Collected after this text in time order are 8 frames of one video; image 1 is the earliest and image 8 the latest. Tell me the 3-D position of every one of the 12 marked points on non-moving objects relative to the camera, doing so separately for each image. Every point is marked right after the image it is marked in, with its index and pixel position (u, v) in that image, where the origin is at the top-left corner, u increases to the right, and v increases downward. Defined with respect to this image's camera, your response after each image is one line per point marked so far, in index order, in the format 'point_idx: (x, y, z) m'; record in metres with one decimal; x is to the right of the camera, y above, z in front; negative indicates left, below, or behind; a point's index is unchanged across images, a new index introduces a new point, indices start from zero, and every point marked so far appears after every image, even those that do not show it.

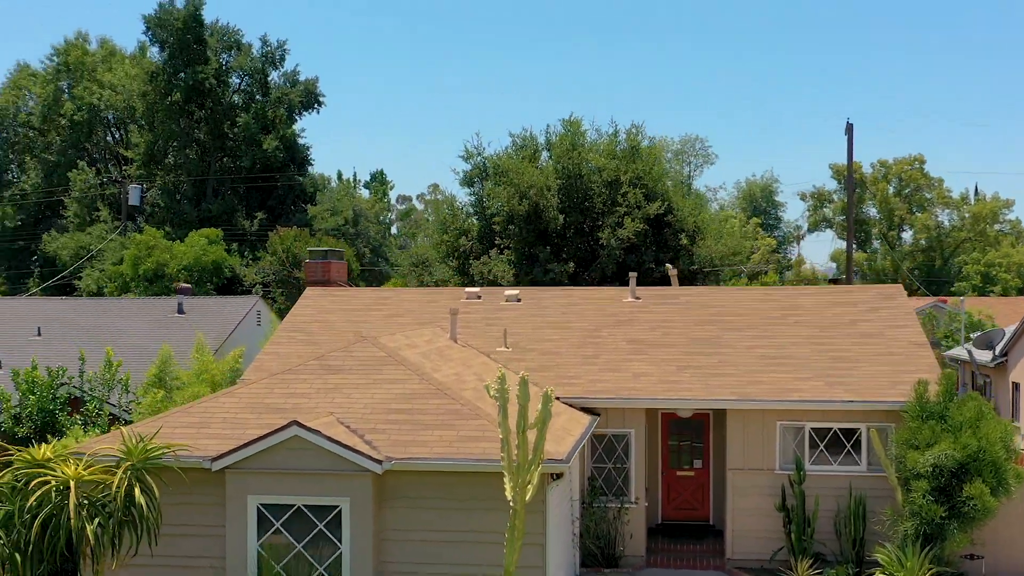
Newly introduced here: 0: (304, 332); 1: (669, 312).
0: (-3.2, -0.7, +14.0) m
1: (+2.6, -0.4, +15.0) m
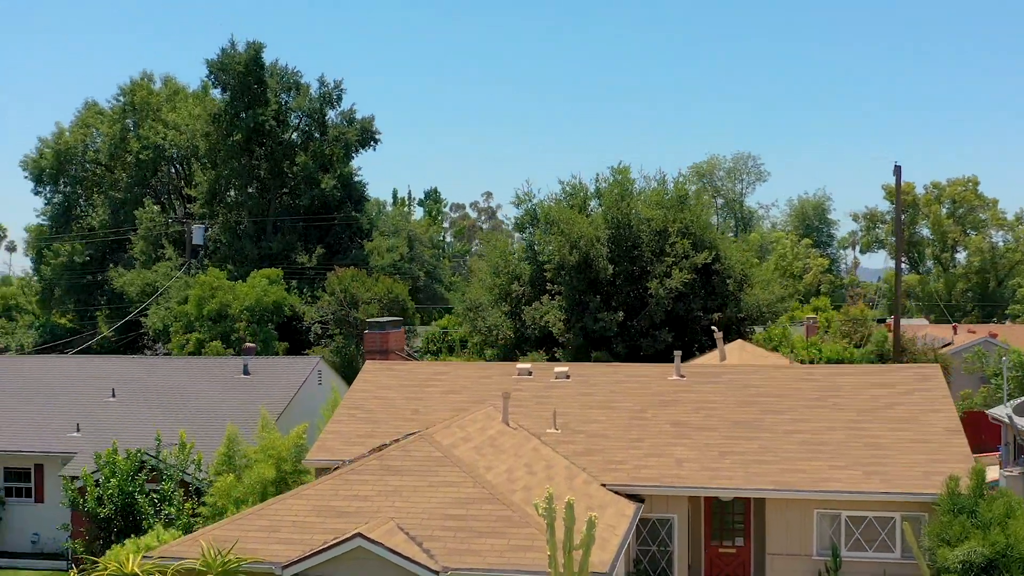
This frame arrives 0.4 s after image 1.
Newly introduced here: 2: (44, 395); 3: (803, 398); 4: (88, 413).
0: (-2.4, -2.0, +14.8) m
1: (+3.4, -1.8, +15.4) m
2: (-9.1, -2.1, +17.4) m
3: (+4.9, -1.9, +15.3) m
4: (-7.9, -2.3, +16.6) m
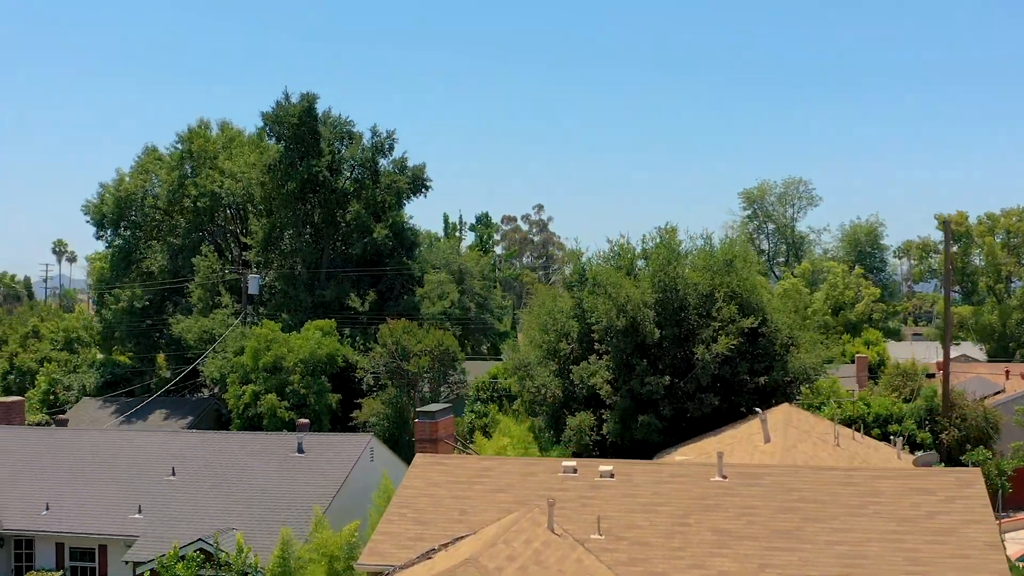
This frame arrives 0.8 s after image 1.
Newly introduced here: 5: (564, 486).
0: (-1.7, -3.7, +15.2) m
1: (+4.2, -3.6, +15.5) m
2: (-8.2, -3.7, +18.2) m
3: (+5.7, -3.7, +15.3) m
4: (-7.0, -4.0, +17.3) m
5: (+0.9, -3.4, +15.7) m
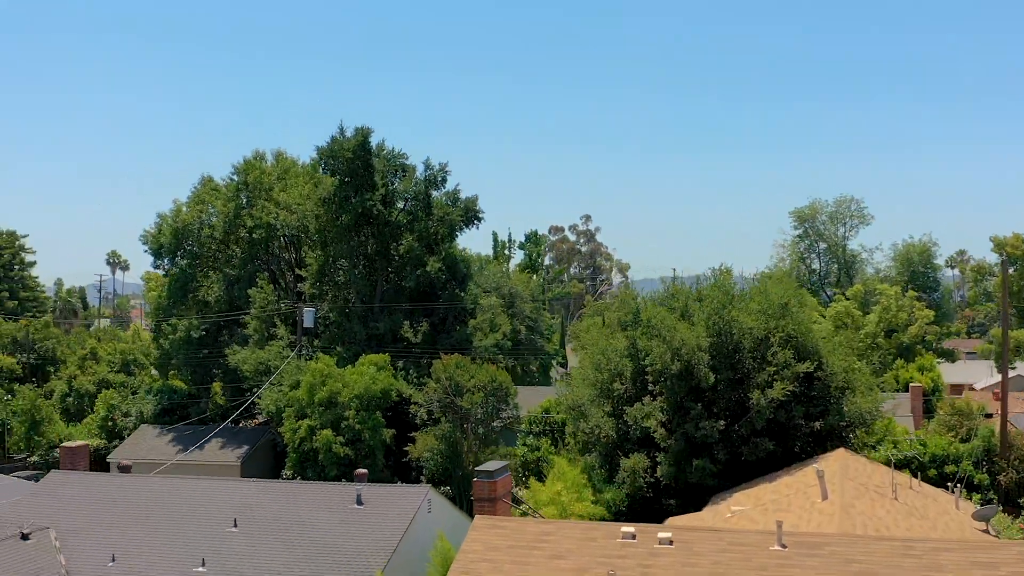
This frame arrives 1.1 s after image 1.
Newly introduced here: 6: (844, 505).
0: (-0.7, -4.9, +15.4) m
1: (+5.2, -4.8, +15.5) m
2: (-7.0, -4.8, +18.6) m
3: (+6.7, -4.9, +15.2) m
4: (-5.9, -5.1, +17.7) m
5: (+1.9, -4.6, +15.8) m
6: (+6.9, -4.5, +18.8) m
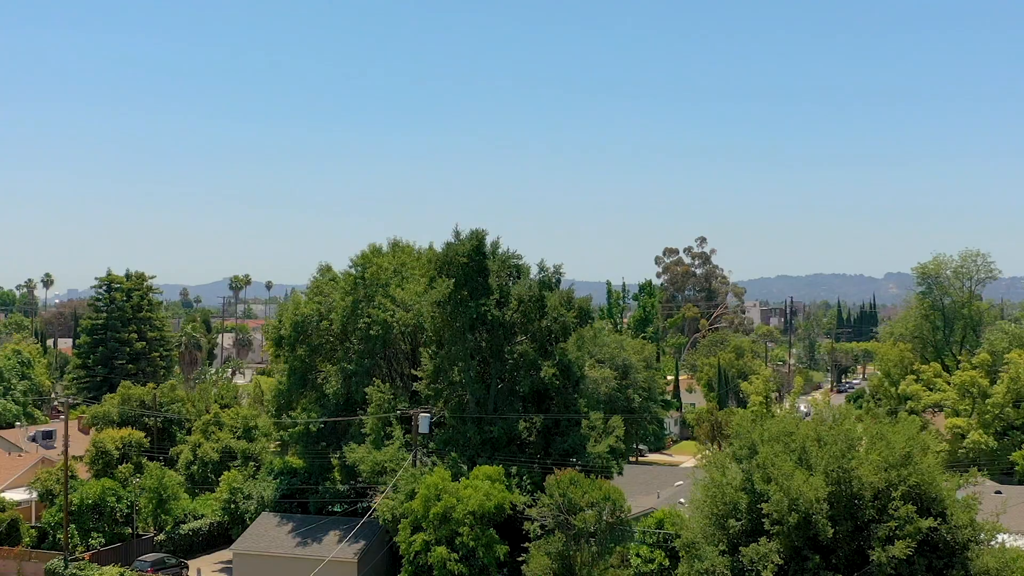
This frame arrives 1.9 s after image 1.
0: (+1.4, -9.0, +15.6) m
1: (+7.2, -9.0, +15.1) m
2: (-4.5, -8.5, +19.5) m
3: (+8.7, -9.1, +14.6) m
4: (-3.6, -8.9, +18.5) m
5: (+4.0, -8.7, +15.7) m
6: (+9.3, -8.6, +18.1) m
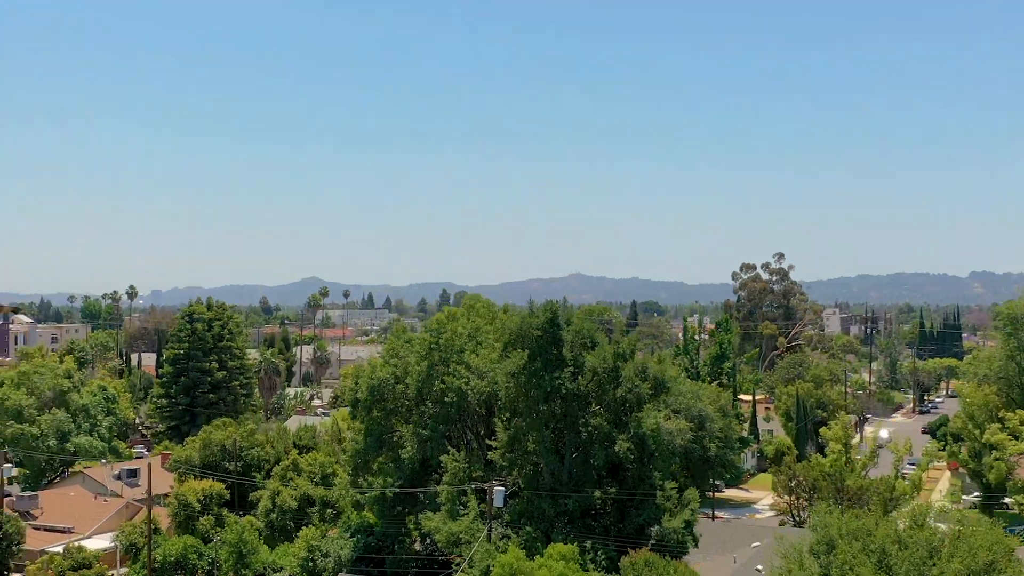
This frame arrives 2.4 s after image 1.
0: (+2.8, -11.7, +15.5) m
1: (+8.5, -11.8, +14.5) m
2: (-2.9, -11.1, +19.8) m
3: (+10.0, -12.0, +14.0) m
4: (-2.0, -11.5, +18.8) m
5: (+5.4, -11.5, +15.4) m
6: (+10.9, -11.3, +17.4) m
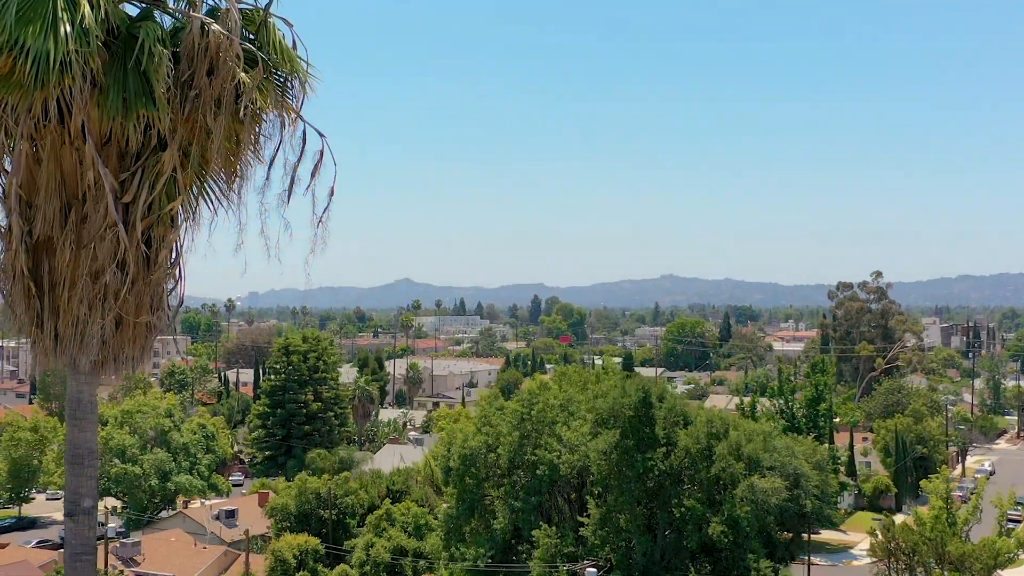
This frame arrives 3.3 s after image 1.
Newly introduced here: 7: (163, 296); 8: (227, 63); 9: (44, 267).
0: (+4.4, -14.6, +15.3) m
1: (+10.1, -14.7, +13.8) m
2: (-0.8, -13.9, +20.1) m
3: (+11.5, -14.9, +13.1) m
4: (0.0, -14.3, +19.0) m
5: (+7.0, -14.4, +14.9) m
6: (+12.6, -14.2, +16.4) m
7: (-2.4, -0.1, +6.3) m
8: (-1.8, +1.4, +5.8) m
9: (-3.1, +0.1, +6.0) m
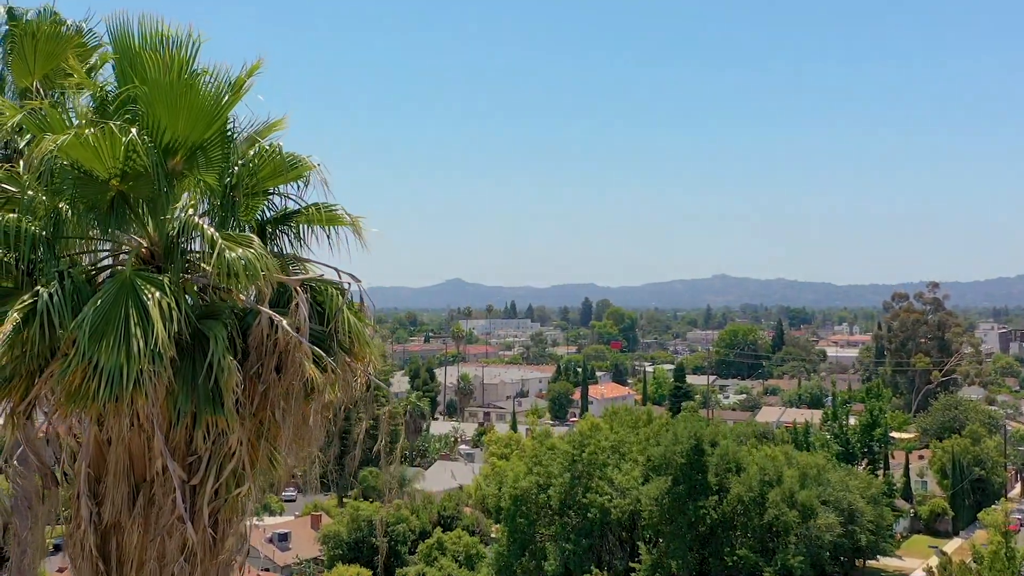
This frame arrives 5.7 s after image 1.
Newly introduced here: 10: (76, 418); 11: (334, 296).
0: (+5.3, -16.3, +15.3) m
1: (+10.9, -16.5, +13.5) m
2: (+0.4, -15.5, +20.4) m
3: (+12.2, -16.7, +12.7) m
4: (+1.1, -16.0, +19.2) m
5: (+7.9, -16.1, +14.8) m
6: (+13.6, -15.9, +16.0) m
7: (-2.0, -2.0, +6.3) m
8: (-1.4, -0.5, +5.9) m
9: (-2.7, -1.8, +6.1) m
10: (-2.8, -0.8, +5.8) m
11: (-1.3, -0.1, +6.3) m
